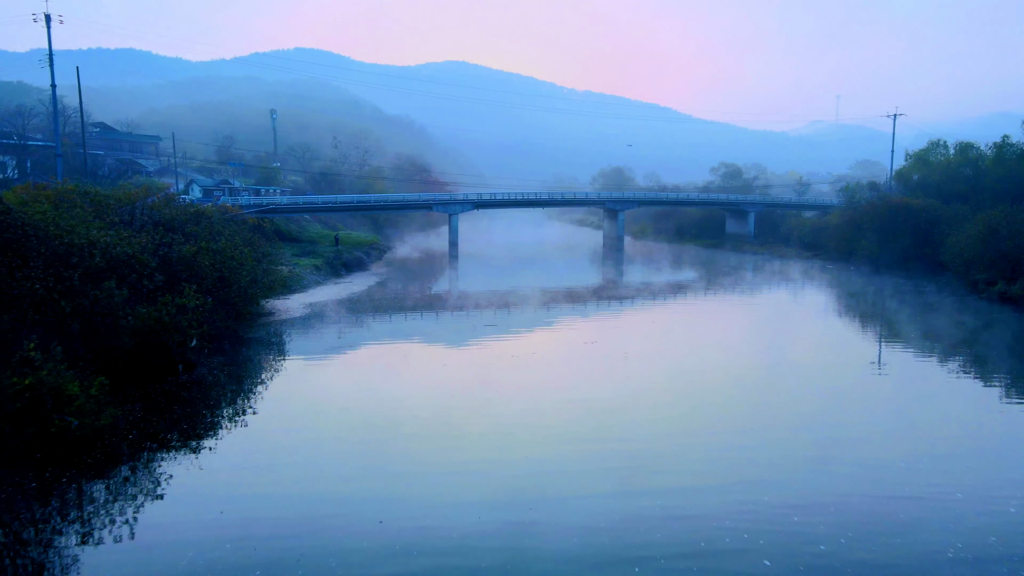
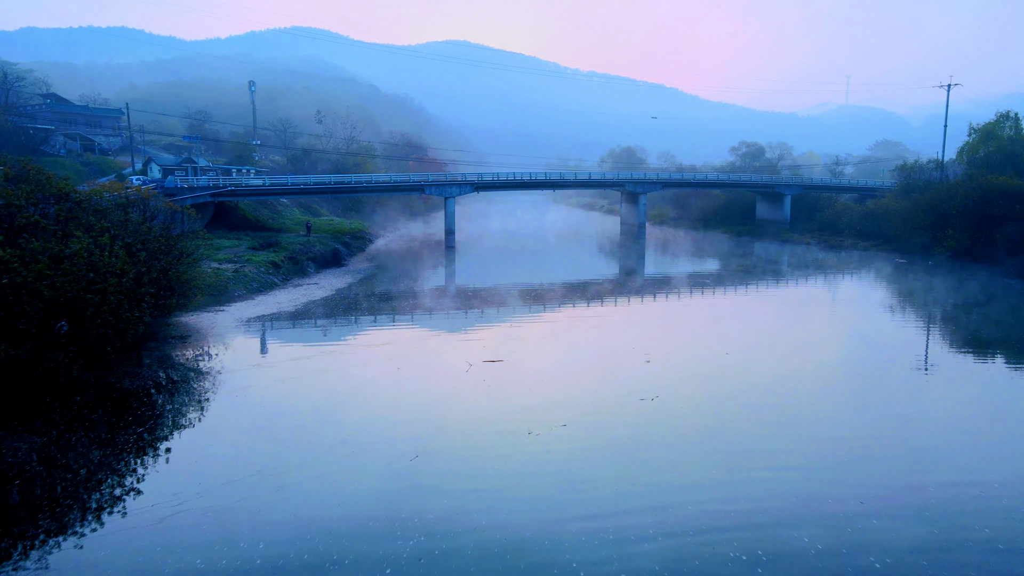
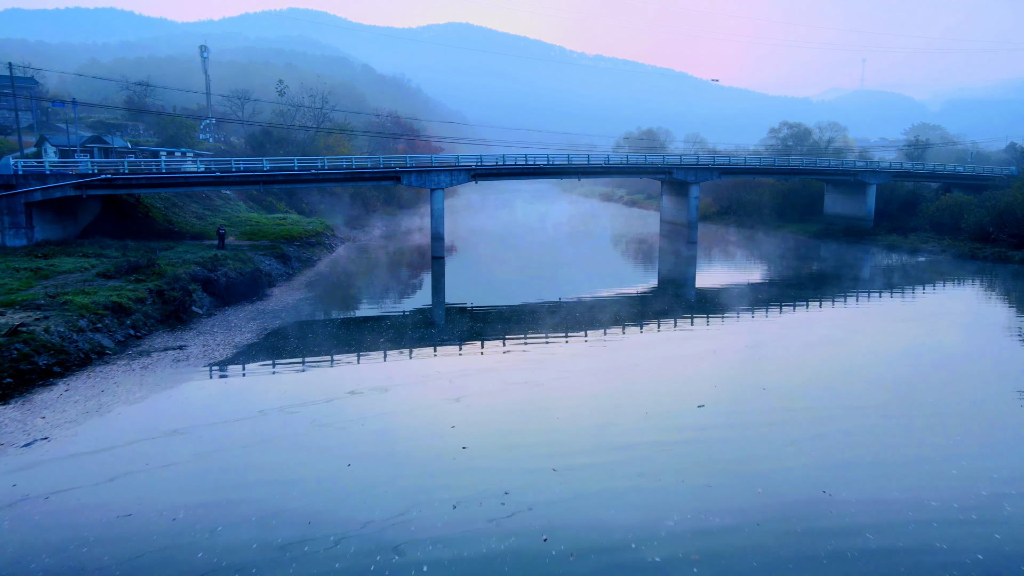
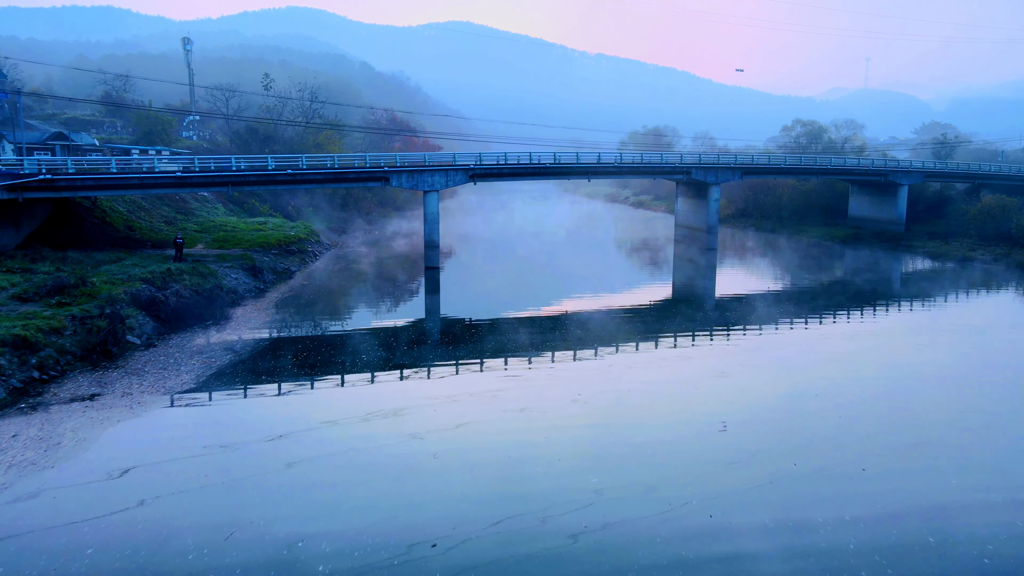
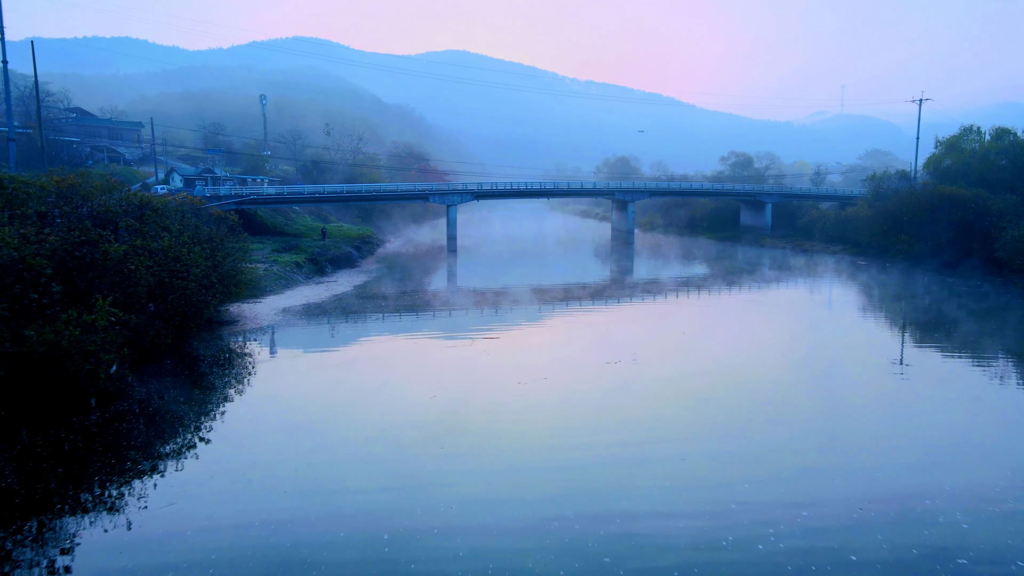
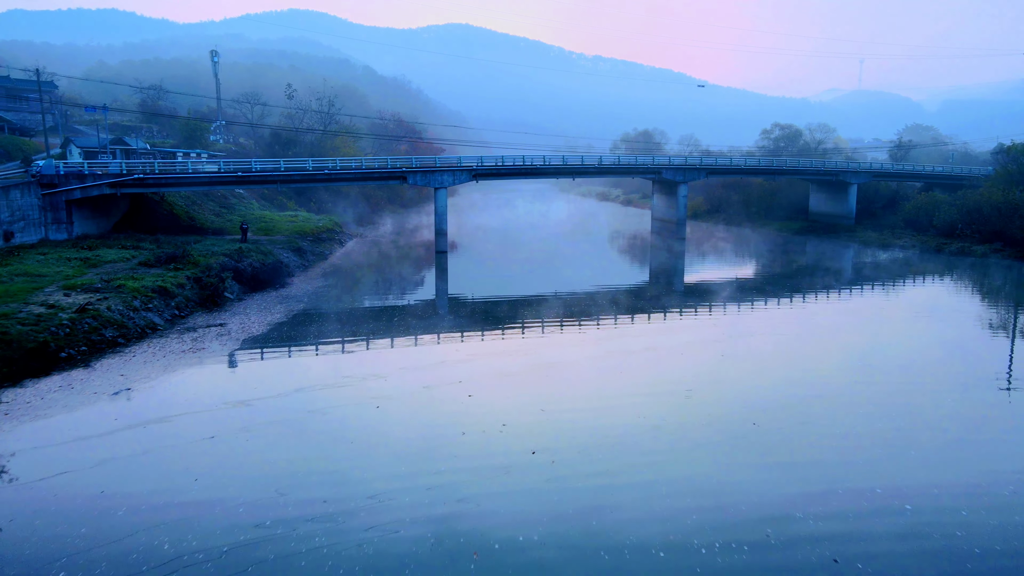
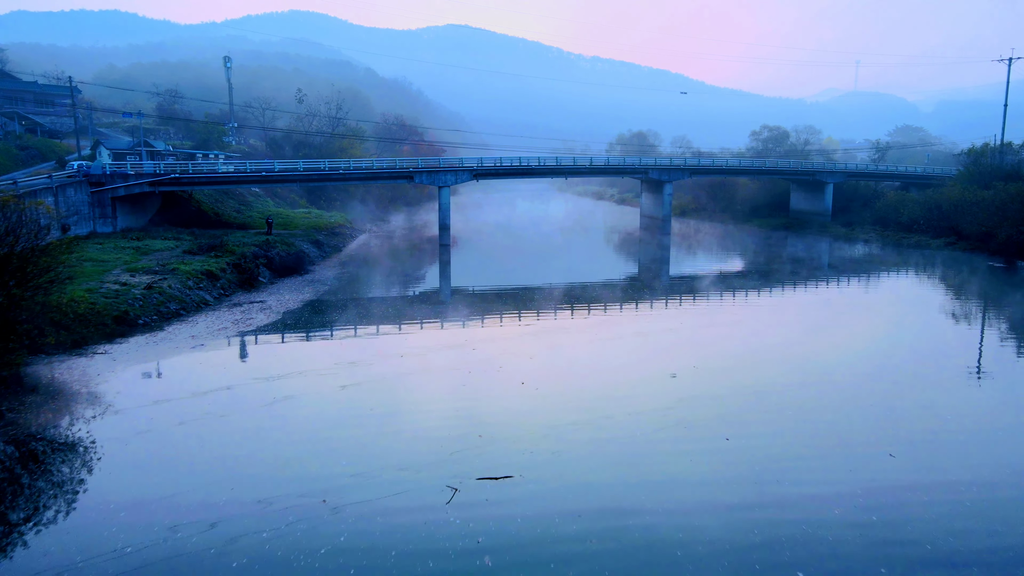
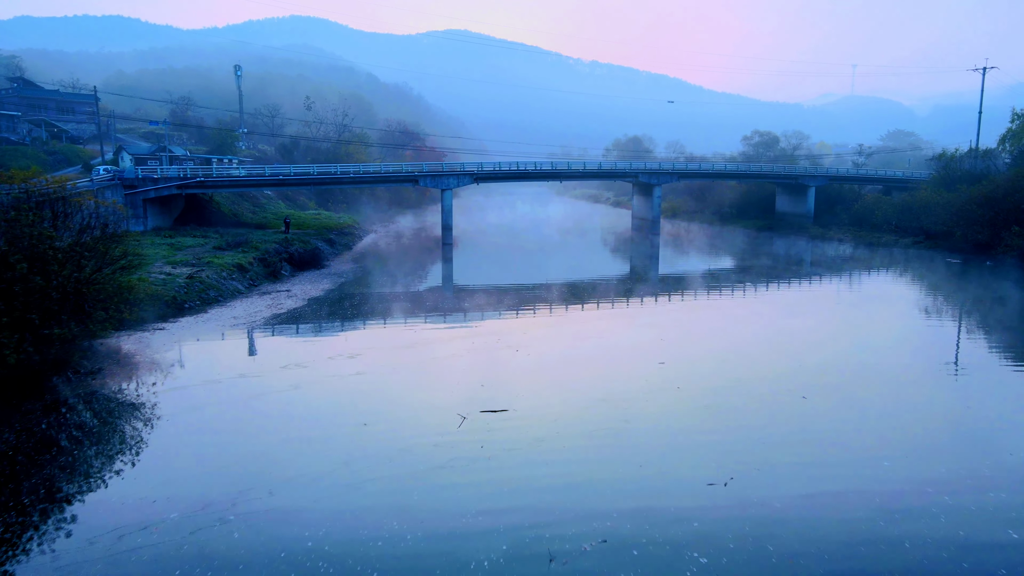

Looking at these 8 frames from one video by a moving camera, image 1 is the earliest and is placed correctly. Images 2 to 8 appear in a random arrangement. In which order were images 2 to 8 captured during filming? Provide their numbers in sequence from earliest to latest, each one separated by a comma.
5, 2, 8, 7, 6, 3, 4
